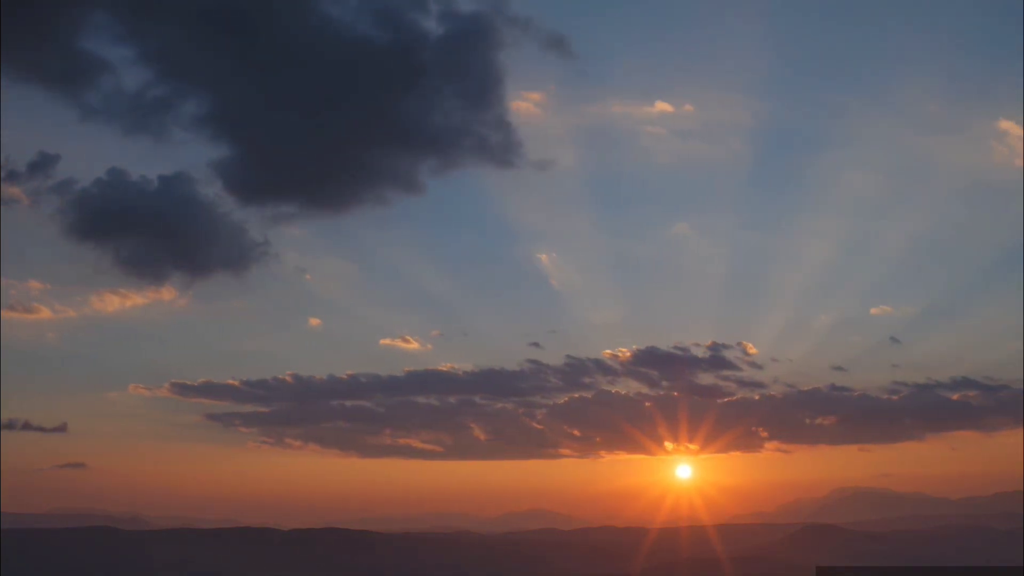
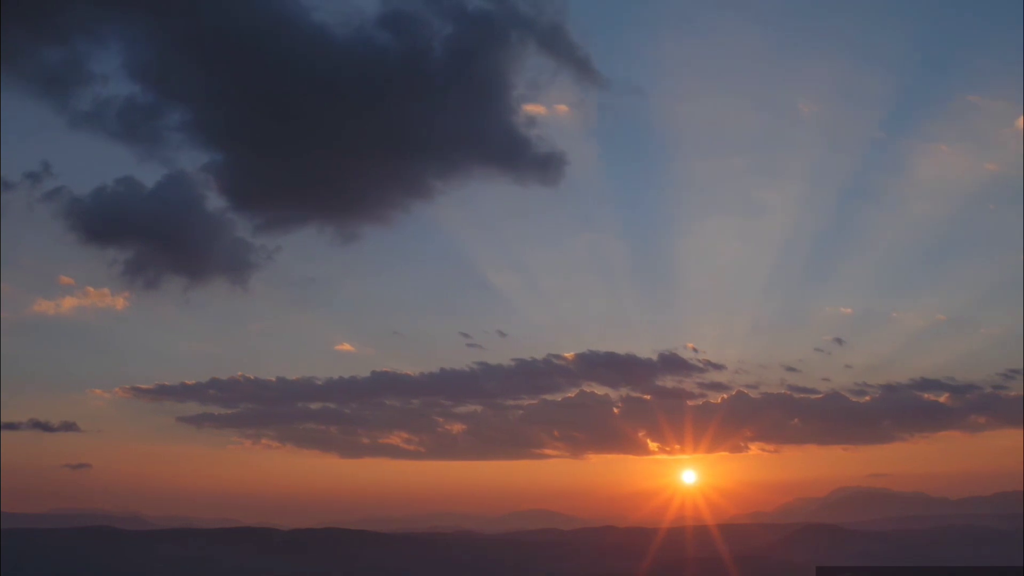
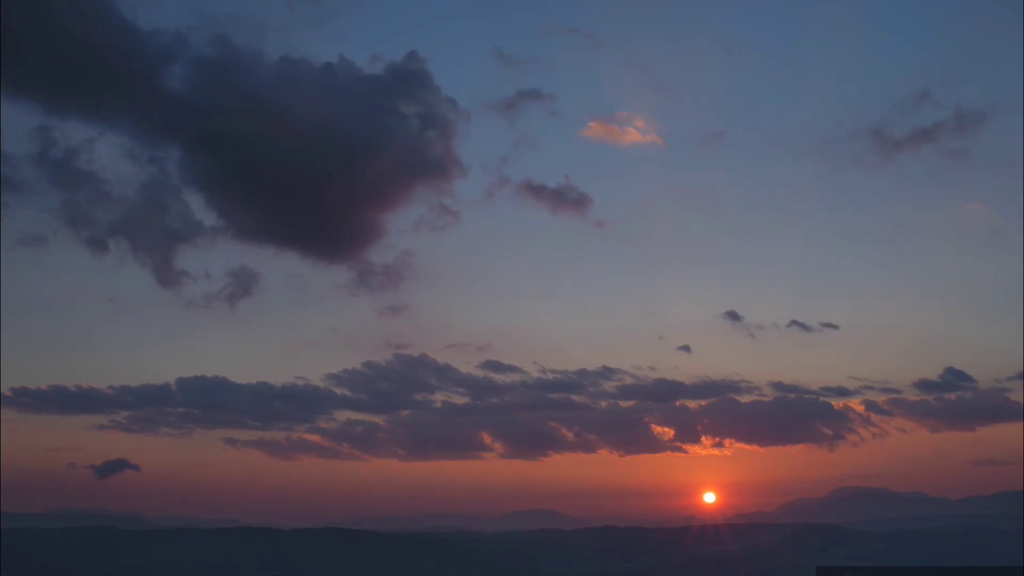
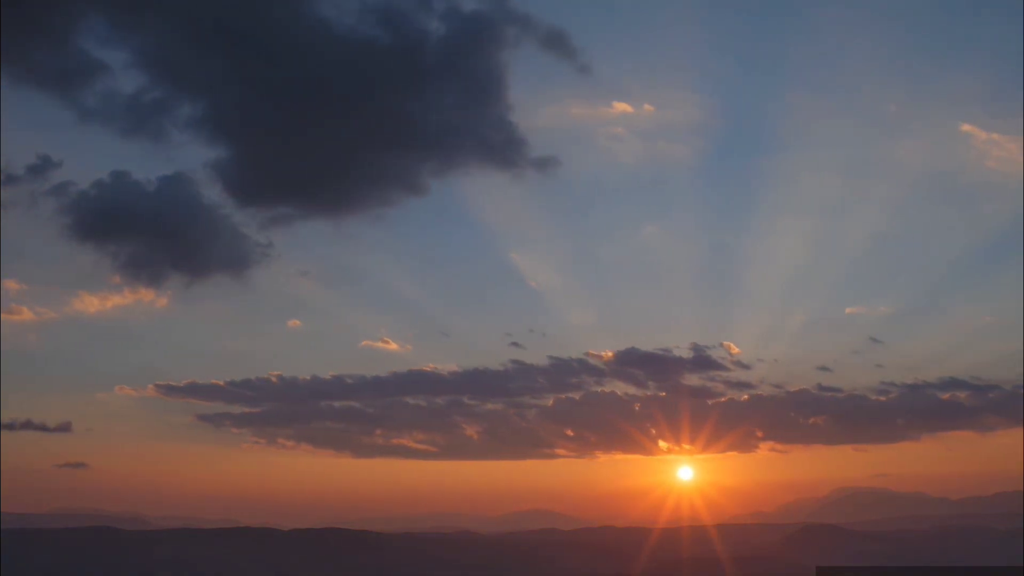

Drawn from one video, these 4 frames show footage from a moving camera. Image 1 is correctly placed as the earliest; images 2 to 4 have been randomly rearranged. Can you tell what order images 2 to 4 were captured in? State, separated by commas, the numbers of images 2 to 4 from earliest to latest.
4, 2, 3
